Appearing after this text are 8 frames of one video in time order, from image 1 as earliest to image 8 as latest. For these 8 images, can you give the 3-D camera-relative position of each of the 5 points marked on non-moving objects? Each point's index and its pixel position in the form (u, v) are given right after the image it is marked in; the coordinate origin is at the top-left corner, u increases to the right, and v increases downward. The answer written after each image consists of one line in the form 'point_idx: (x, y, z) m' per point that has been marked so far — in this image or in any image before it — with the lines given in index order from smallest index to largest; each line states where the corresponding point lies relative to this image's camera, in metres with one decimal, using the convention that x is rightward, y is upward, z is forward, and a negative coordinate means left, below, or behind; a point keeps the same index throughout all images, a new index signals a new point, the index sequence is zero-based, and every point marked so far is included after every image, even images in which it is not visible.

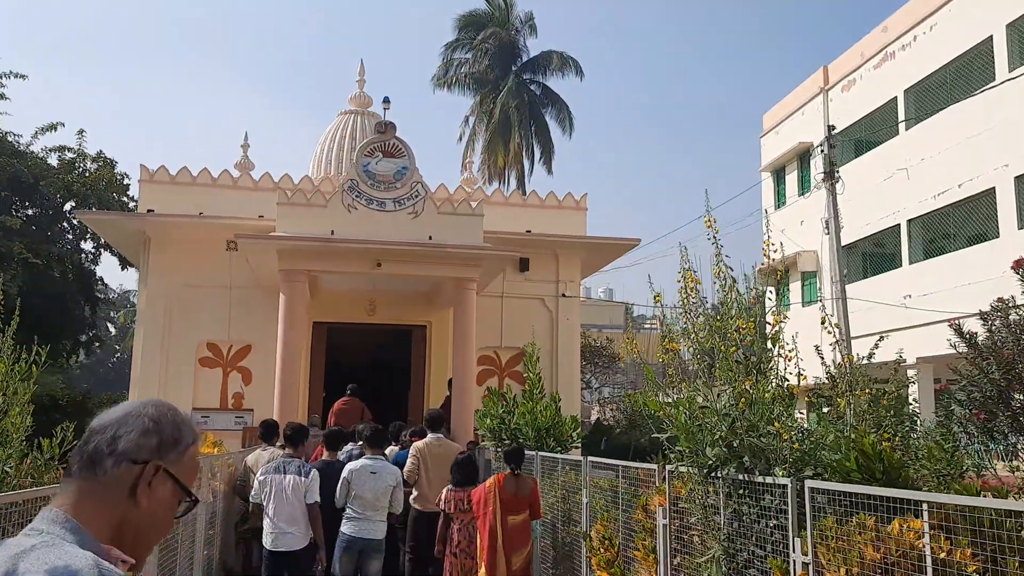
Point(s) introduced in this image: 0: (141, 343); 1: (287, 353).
0: (-5.6, -0.8, +13.2) m
1: (-2.8, -0.8, +11.1) m
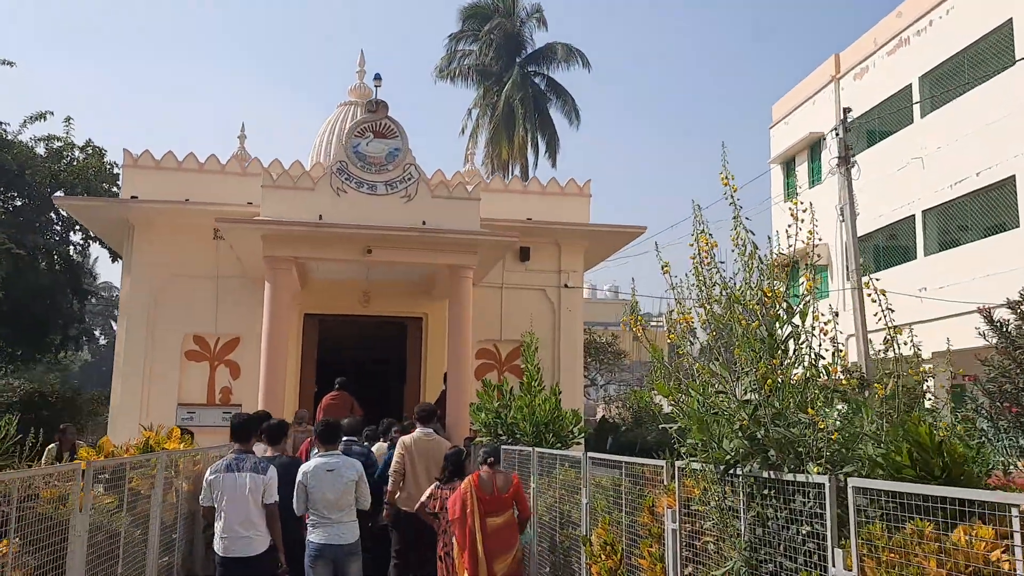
0: (-5.6, -0.7, +12.6) m
1: (-2.9, -0.7, +10.5) m
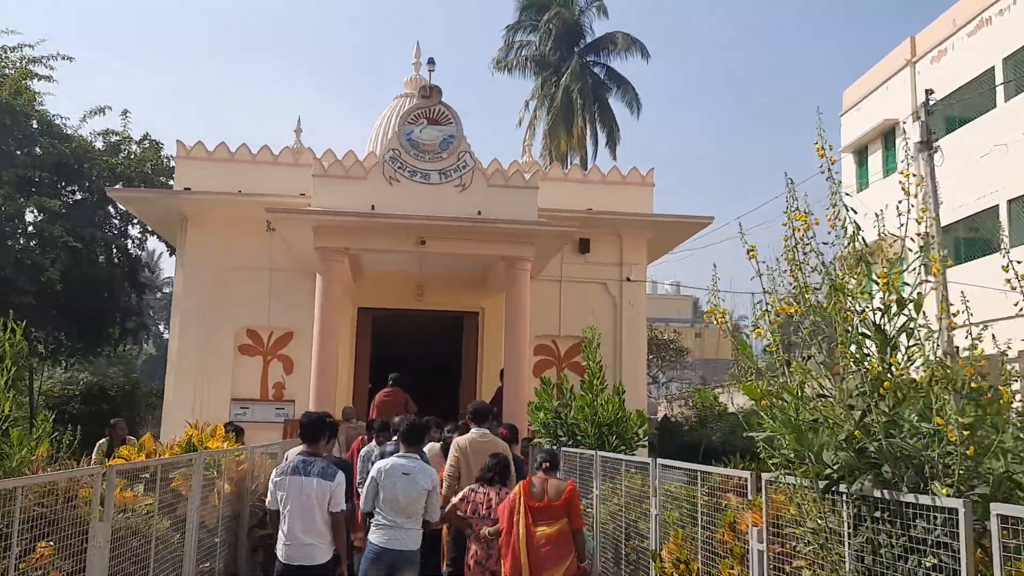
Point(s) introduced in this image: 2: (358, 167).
0: (-4.7, -0.6, +12.5) m
1: (-2.2, -0.6, +10.2) m
2: (-1.8, +1.4, +10.5) m
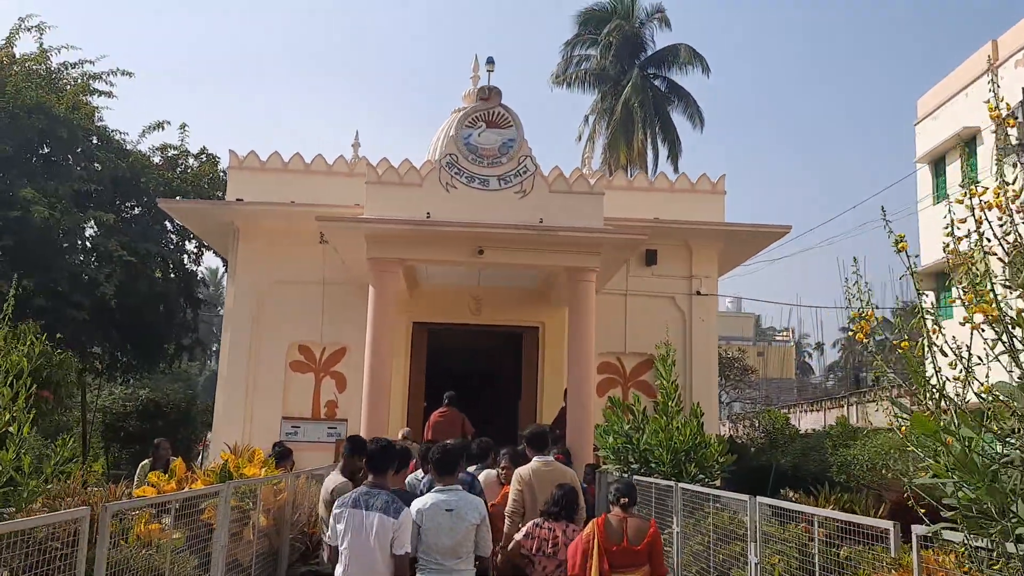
0: (-3.9, -0.8, +12.1) m
1: (-1.5, -0.7, +9.6) m
2: (-1.1, +1.3, +9.9) m
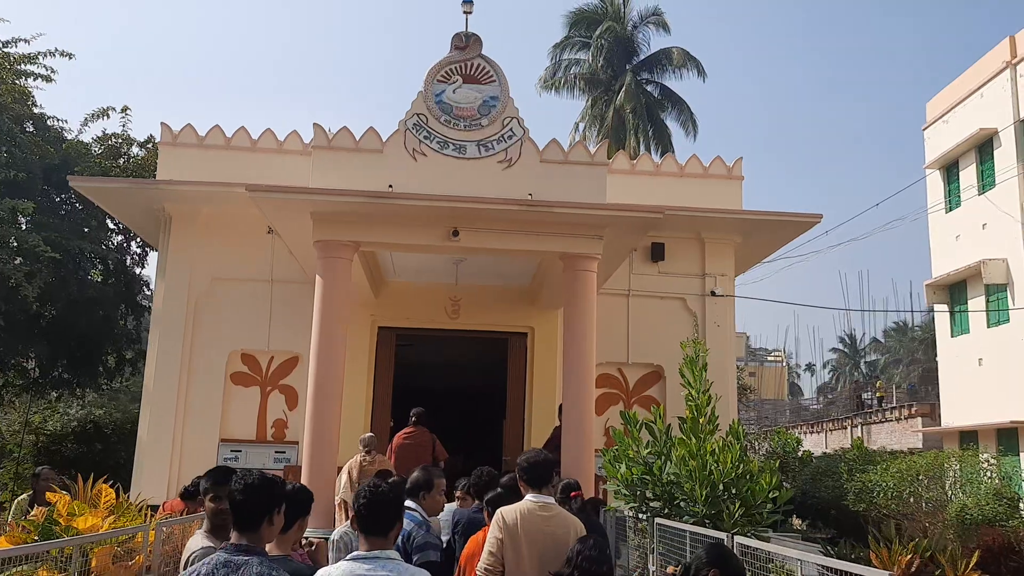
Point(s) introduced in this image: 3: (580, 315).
0: (-4.1, -0.8, +10.1) m
1: (-1.6, -0.6, +7.7) m
2: (-1.3, +1.4, +8.0) m
3: (+0.6, -0.2, +8.0) m
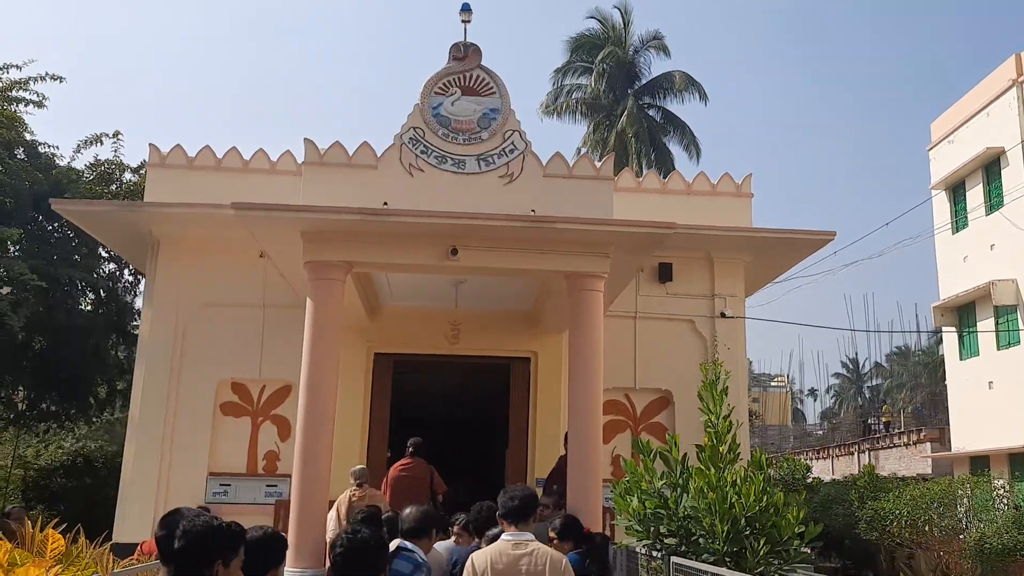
0: (-4.1, -1.0, +9.6) m
1: (-1.6, -0.8, +7.2) m
2: (-1.3, +1.2, +7.6) m
3: (+0.6, -0.4, +7.6) m
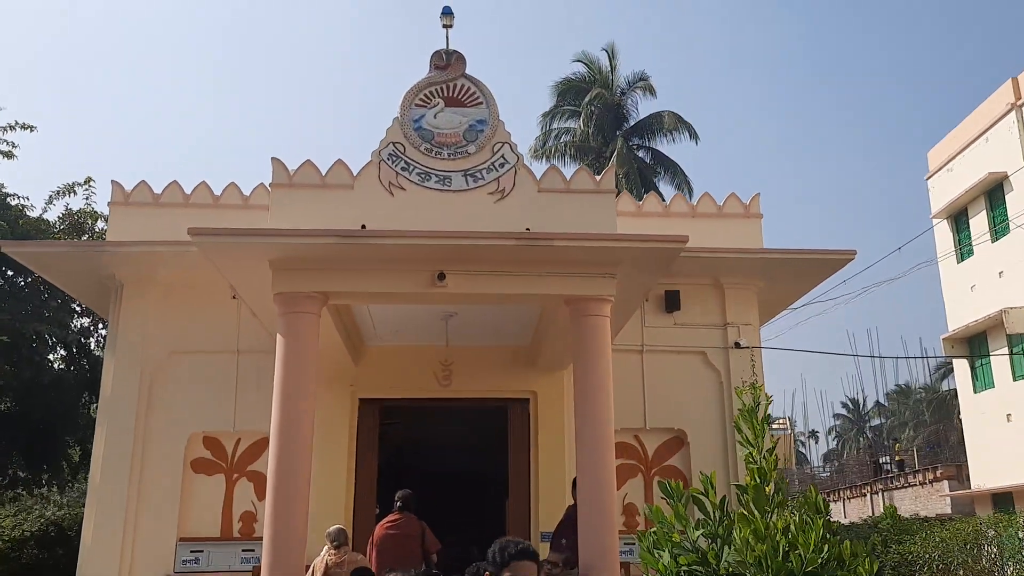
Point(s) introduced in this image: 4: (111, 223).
0: (-4.1, -1.5, +8.7) m
1: (-1.6, -1.1, +6.4) m
2: (-1.3, +0.9, +6.9) m
3: (+0.6, -0.6, +6.7) m
4: (-4.2, +0.7, +9.3) m
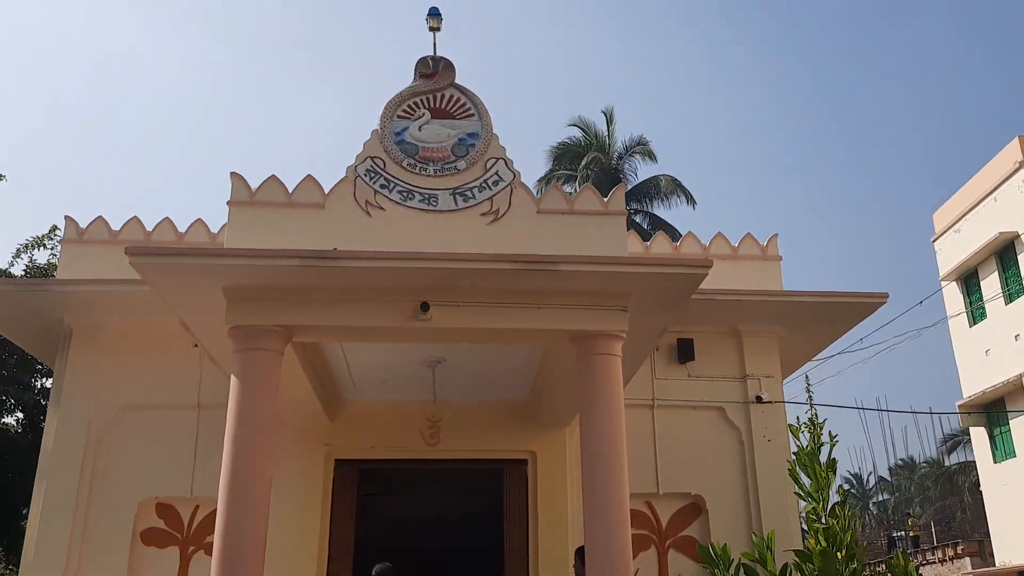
0: (-4.1, -1.9, +7.6) m
1: (-1.7, -1.3, +5.3) m
2: (-1.4, +0.7, +6.0) m
3: (+0.6, -0.8, +5.7) m
4: (-4.3, +0.3, +8.4) m
